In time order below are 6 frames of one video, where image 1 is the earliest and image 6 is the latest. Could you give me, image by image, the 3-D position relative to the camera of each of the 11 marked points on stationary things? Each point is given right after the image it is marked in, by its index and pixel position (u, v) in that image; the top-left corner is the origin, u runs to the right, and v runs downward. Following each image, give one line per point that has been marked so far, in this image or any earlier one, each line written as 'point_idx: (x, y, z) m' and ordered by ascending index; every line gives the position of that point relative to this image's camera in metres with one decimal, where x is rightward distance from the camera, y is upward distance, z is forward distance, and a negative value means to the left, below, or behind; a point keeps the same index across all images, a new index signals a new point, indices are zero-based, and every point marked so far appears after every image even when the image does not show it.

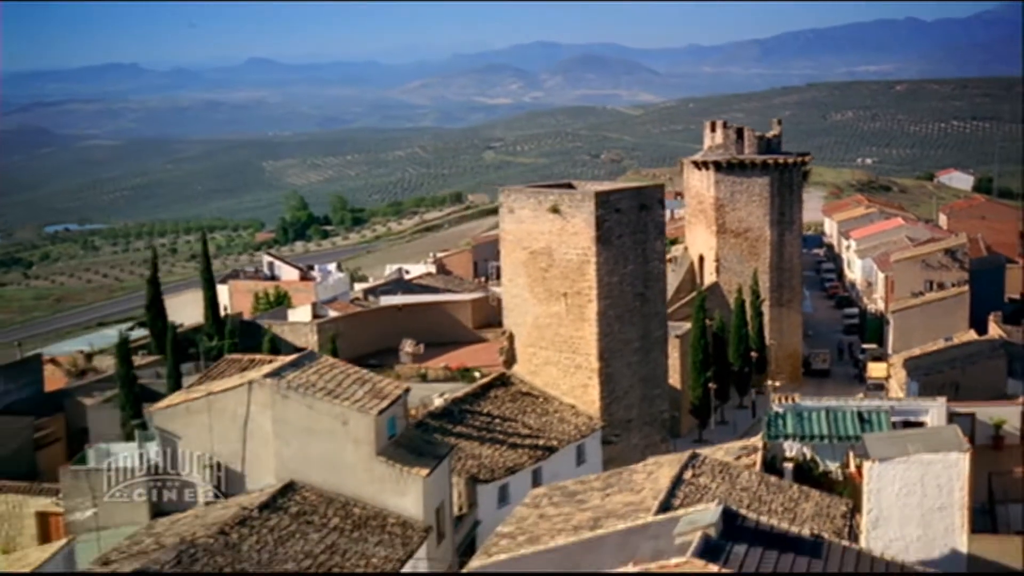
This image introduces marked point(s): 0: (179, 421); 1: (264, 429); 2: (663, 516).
0: (-1.8, -0.7, +10.7) m
1: (-1.3, -0.7, +10.5) m
2: (+0.6, -0.9, +8.0) m
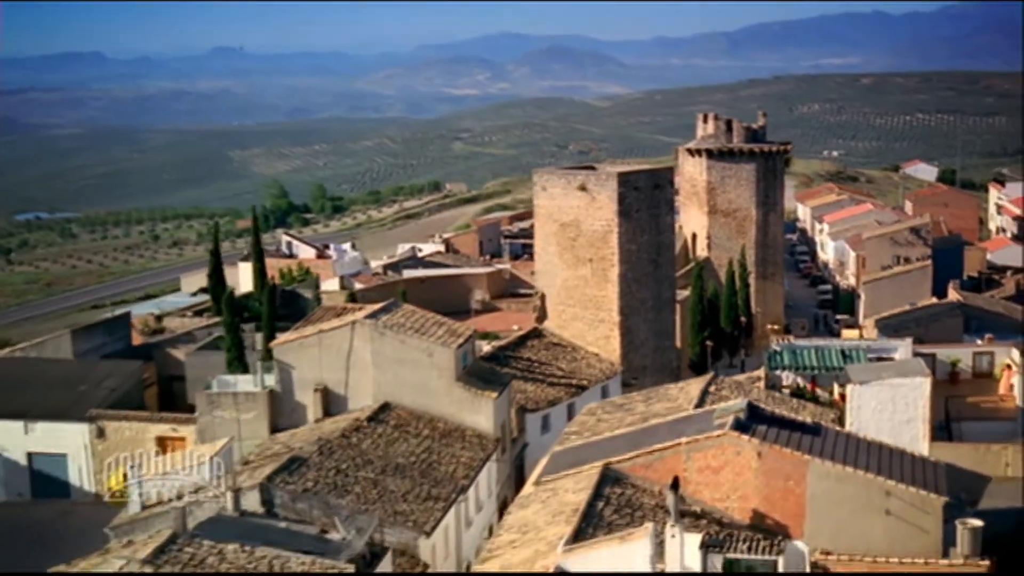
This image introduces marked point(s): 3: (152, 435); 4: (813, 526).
0: (-1.5, -0.4, +13.2) m
1: (-1.0, -0.5, +13.0) m
2: (+1.0, -0.7, +10.5) m
3: (-2.7, -1.1, +15.1) m
4: (+1.4, -1.1, +9.0) m
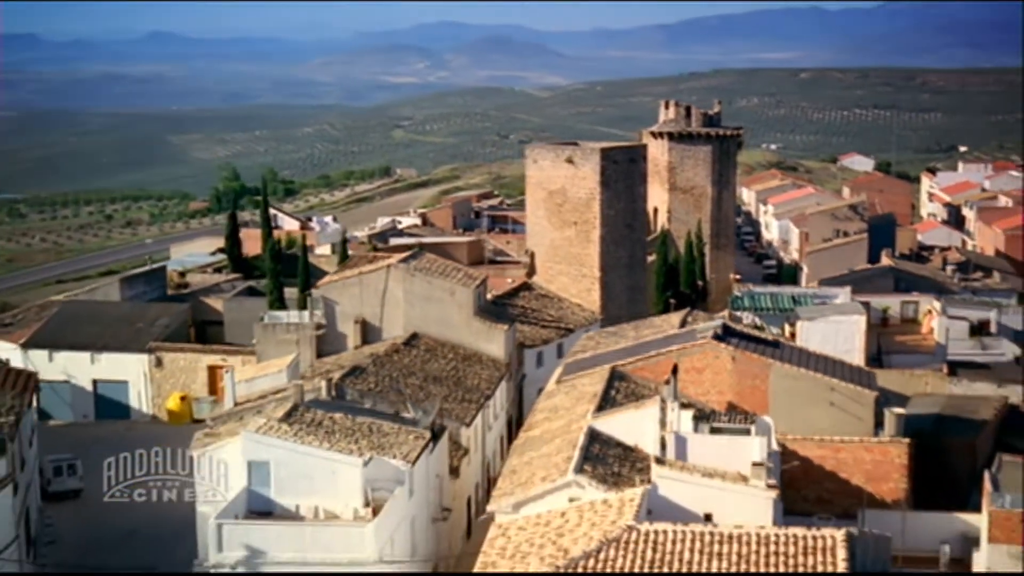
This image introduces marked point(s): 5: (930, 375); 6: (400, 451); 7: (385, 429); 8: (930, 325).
0: (-1.4, 0.0, +15.8) m
1: (-0.9, -0.1, +15.6) m
2: (+1.2, -0.3, +13.2) m
3: (-2.8, -0.7, +17.6) m
4: (+1.6, -0.7, +11.7) m
5: (+3.1, -0.7, +14.6) m
6: (-0.6, -0.9, +10.5) m
7: (-0.7, -0.8, +10.9) m
8: (+3.6, -0.3, +17.0) m
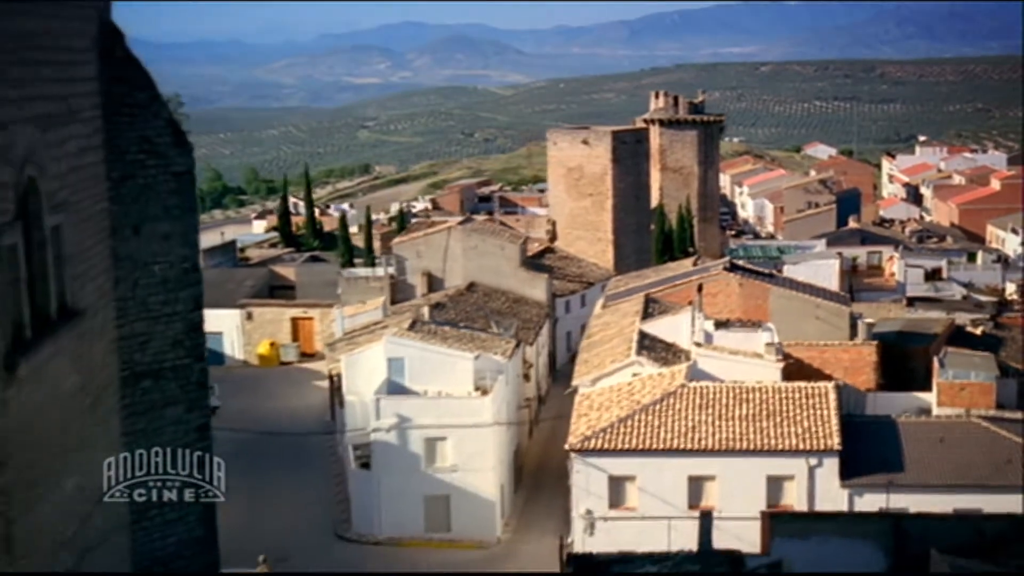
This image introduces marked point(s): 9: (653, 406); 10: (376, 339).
0: (-1.0, +0.4, +19.3) m
1: (-0.5, +0.4, +19.1) m
2: (+1.6, +0.2, +16.8) m
3: (-2.4, -0.3, +21.1) m
4: (+2.0, -0.3, +15.3) m
5: (+3.5, -0.2, +18.2) m
6: (-0.1, -0.5, +14.1) m
7: (-0.2, -0.4, +14.4) m
8: (+4.0, +0.2, +20.6) m
9: (+1.0, -0.7, +13.0) m
10: (-1.0, -0.4, +14.1) m
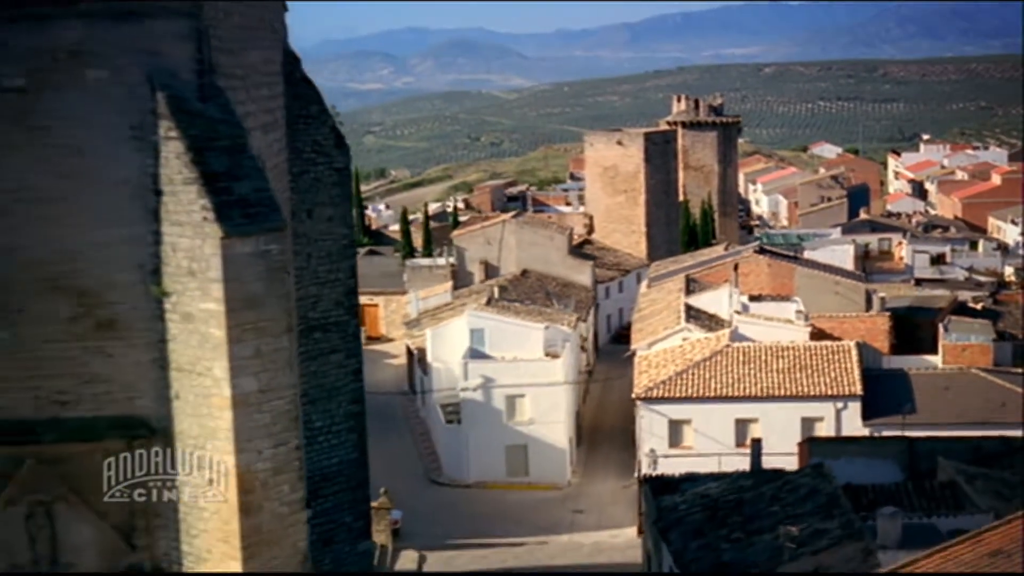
0: (-0.5, +0.5, +21.5) m
1: (0.0, +0.5, +21.3) m
2: (+2.1, +0.3, +19.0) m
3: (-1.9, -0.2, +23.3) m
4: (+2.5, -0.1, +17.5) m
5: (+4.0, 0.0, +20.4) m
6: (+0.4, -0.3, +16.3) m
7: (+0.3, -0.2, +16.6) m
8: (+4.5, +0.4, +22.8) m
9: (+1.5, -0.6, +15.2) m
10: (-0.5, -0.2, +16.3) m
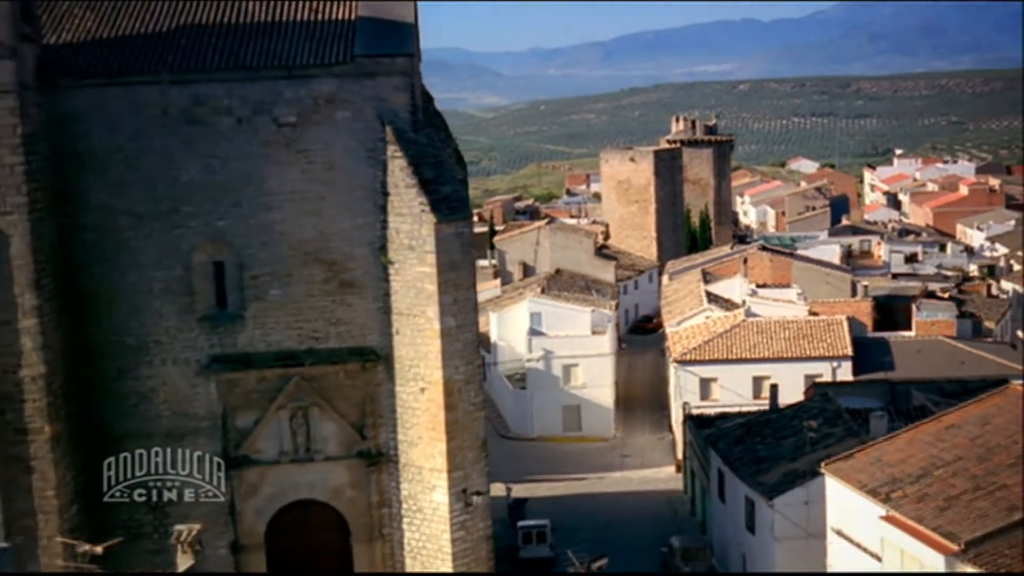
0: (-0.1, +0.6, +24.9) m
1: (+0.4, +0.5, +24.8) m
2: (+2.6, +0.4, +22.5) m
3: (-1.5, -0.2, +26.8) m
4: (+3.0, 0.0, +21.0) m
5: (+4.5, +0.1, +23.9) m
6: (+0.9, -0.2, +19.8) m
7: (+0.8, -0.1, +20.1) m
8: (+4.9, +0.5, +26.4) m
9: (+2.0, -0.4, +18.7) m
10: (0.0, -0.1, +19.8) m
